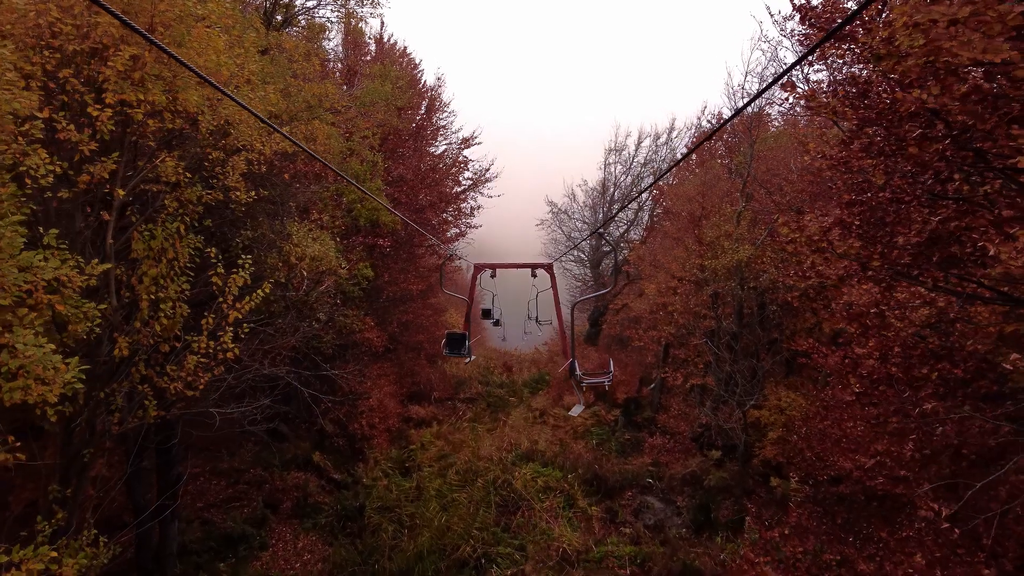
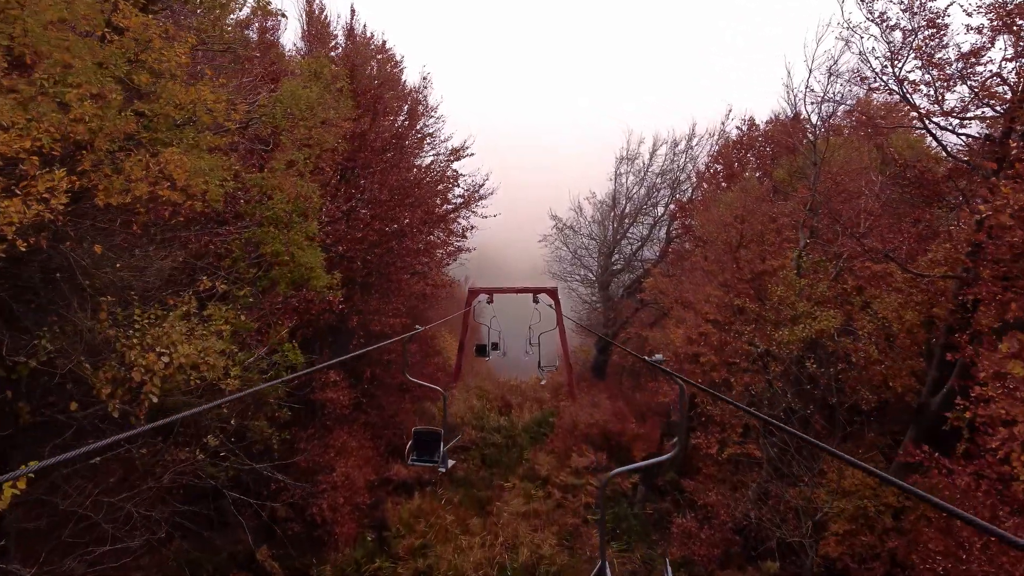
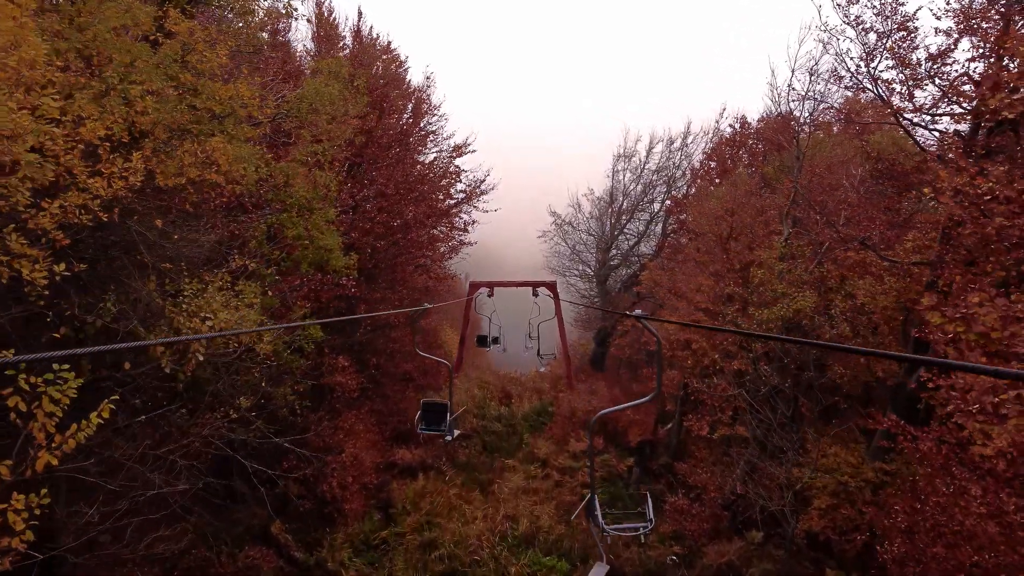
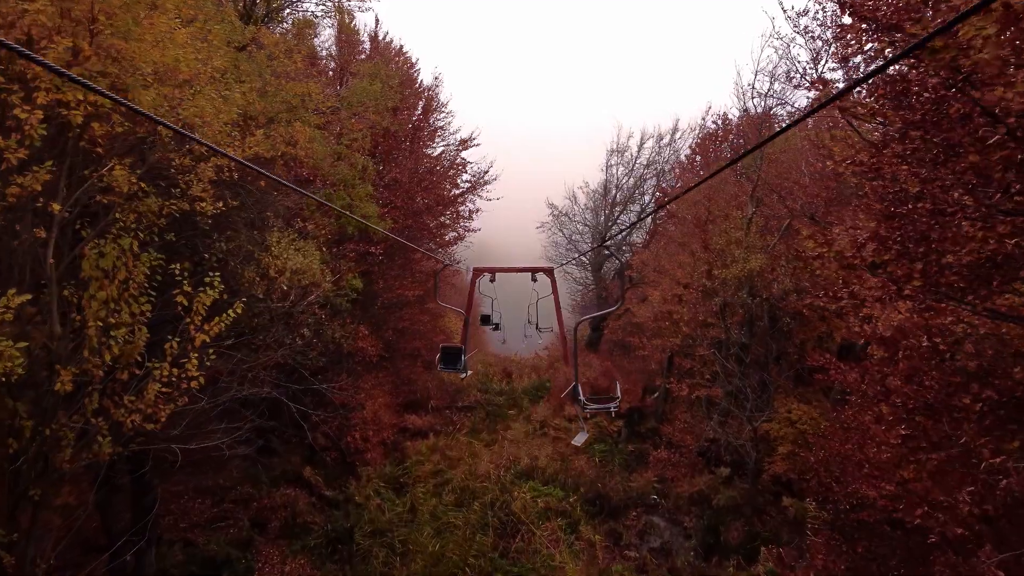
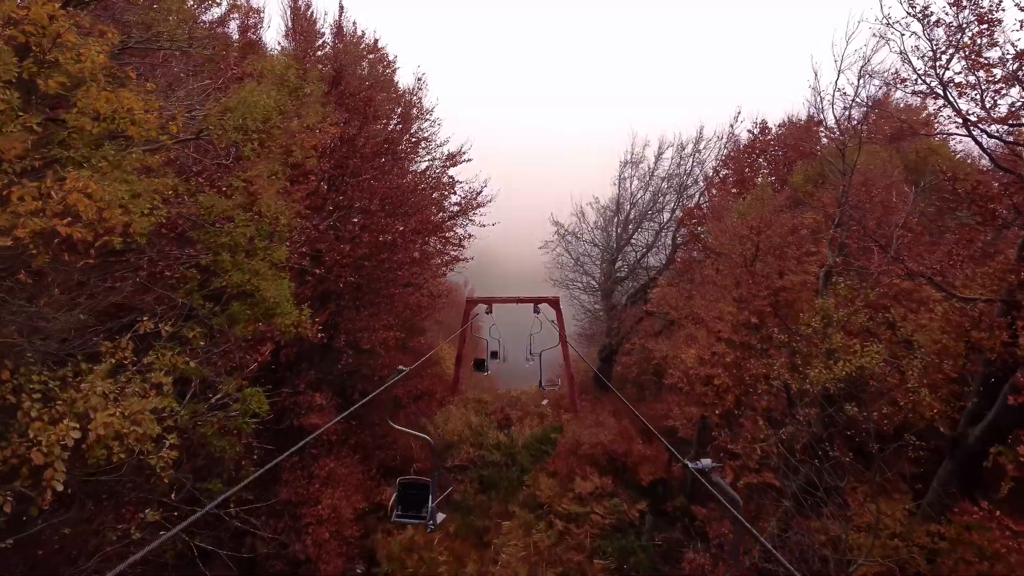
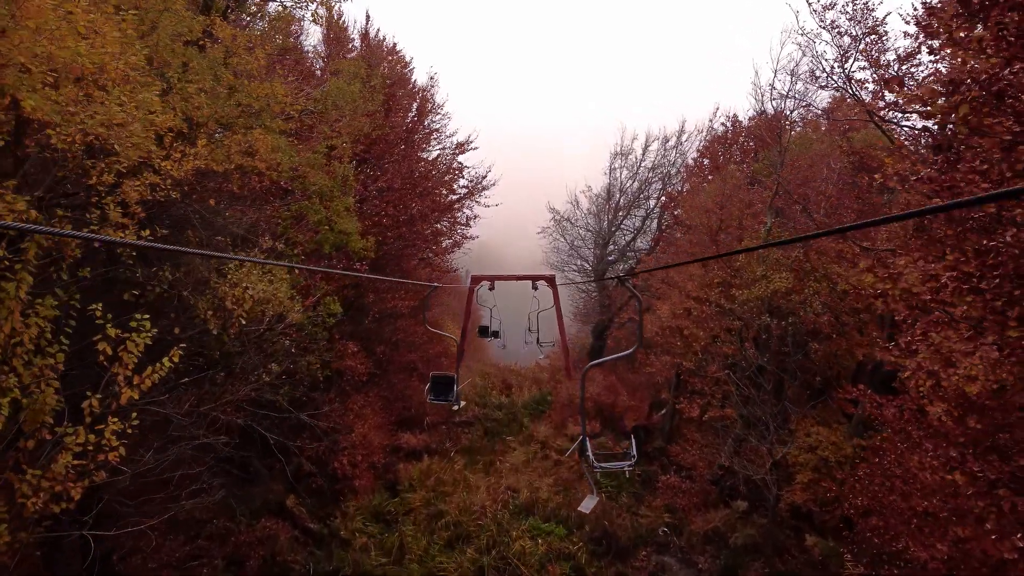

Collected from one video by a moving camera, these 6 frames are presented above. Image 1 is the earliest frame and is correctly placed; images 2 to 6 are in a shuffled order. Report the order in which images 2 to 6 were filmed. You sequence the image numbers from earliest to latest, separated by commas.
4, 6, 3, 2, 5
